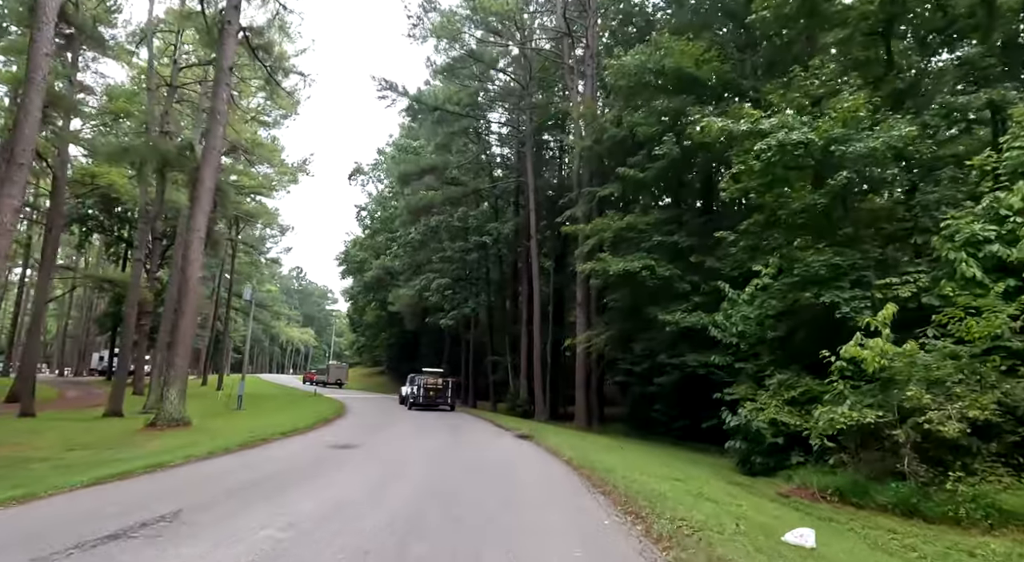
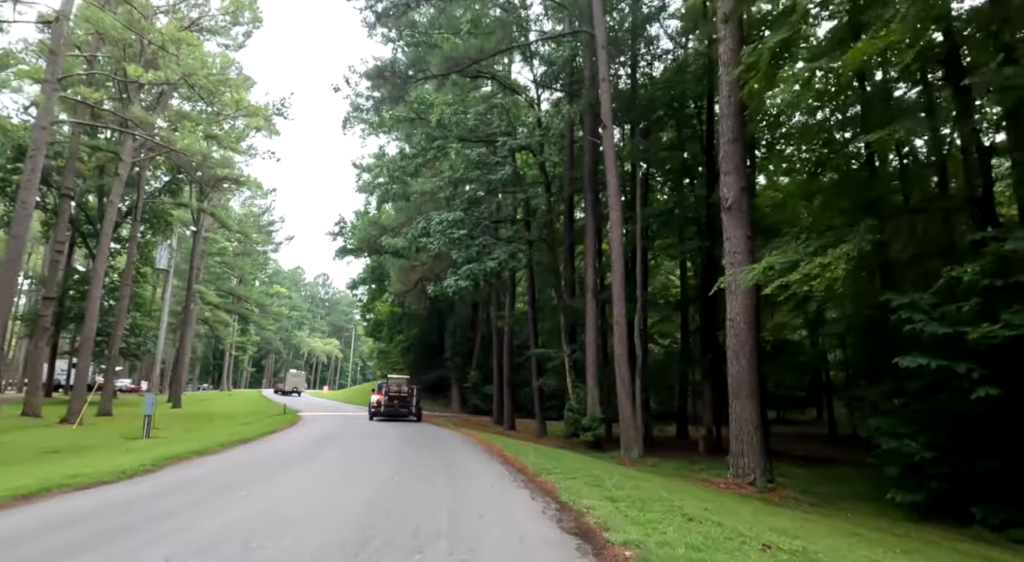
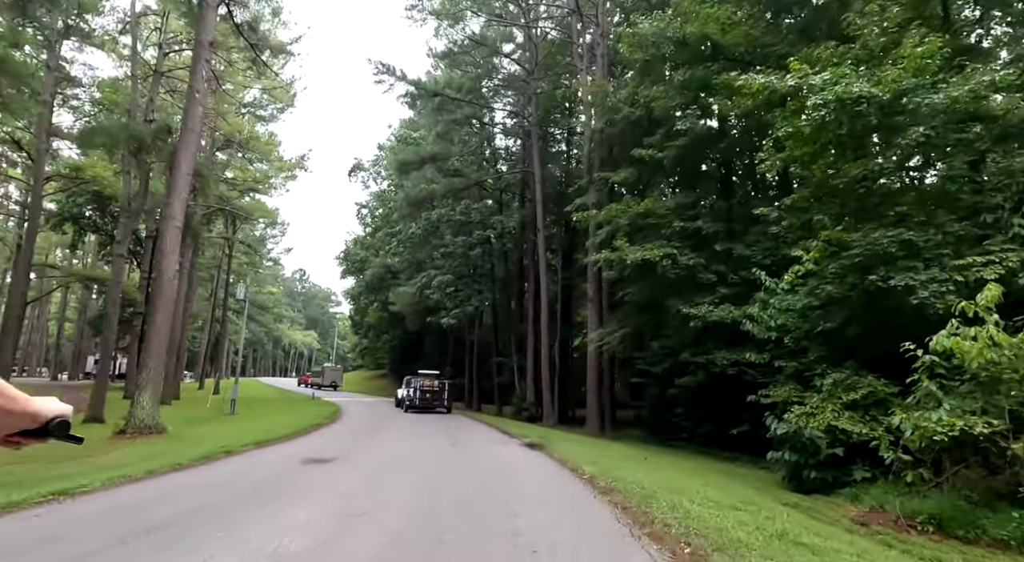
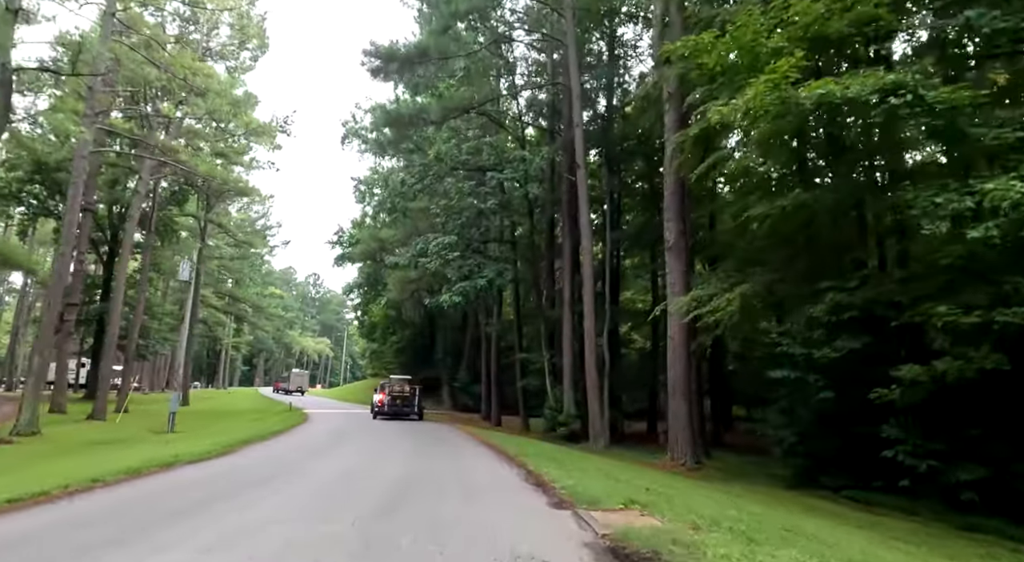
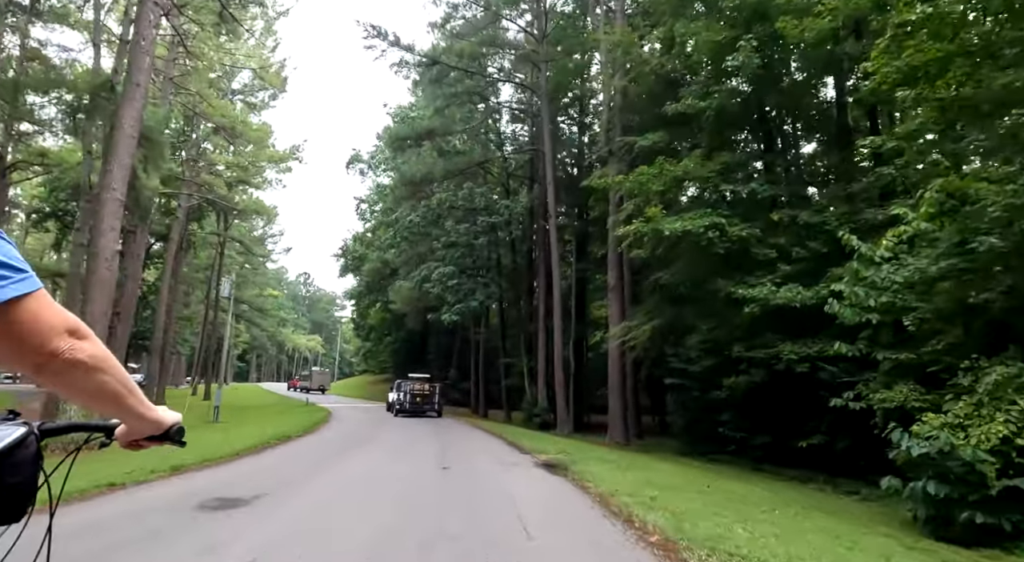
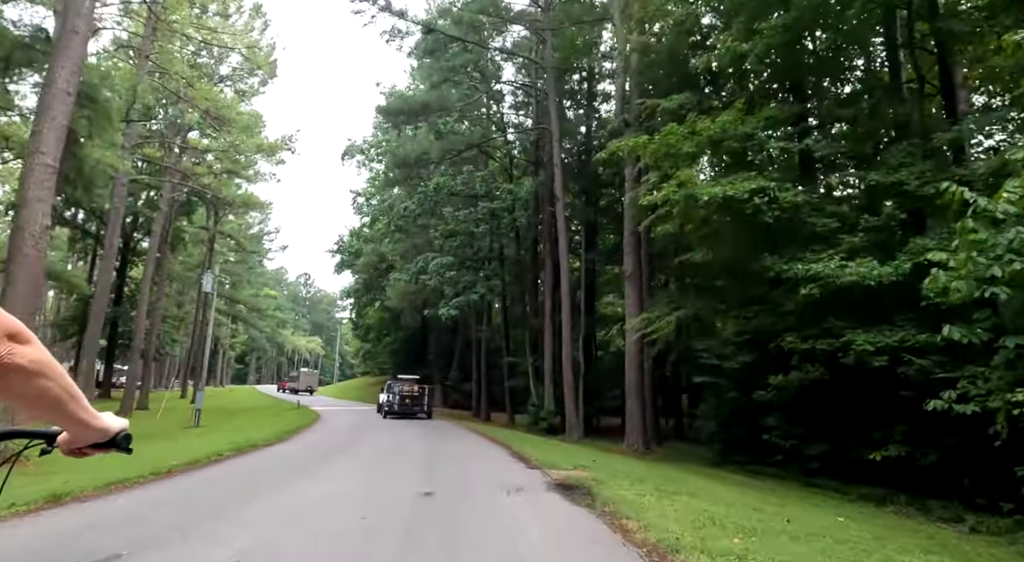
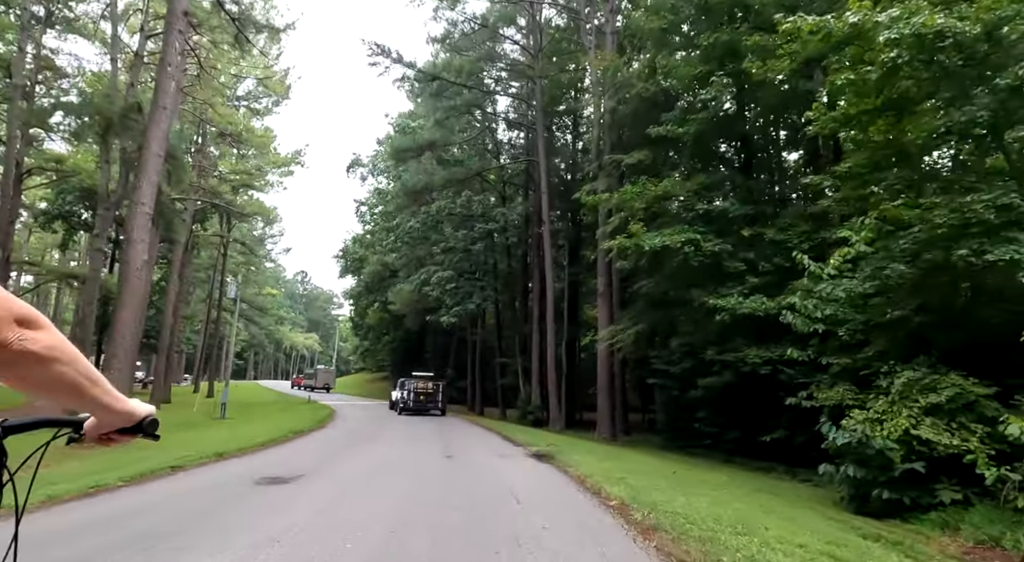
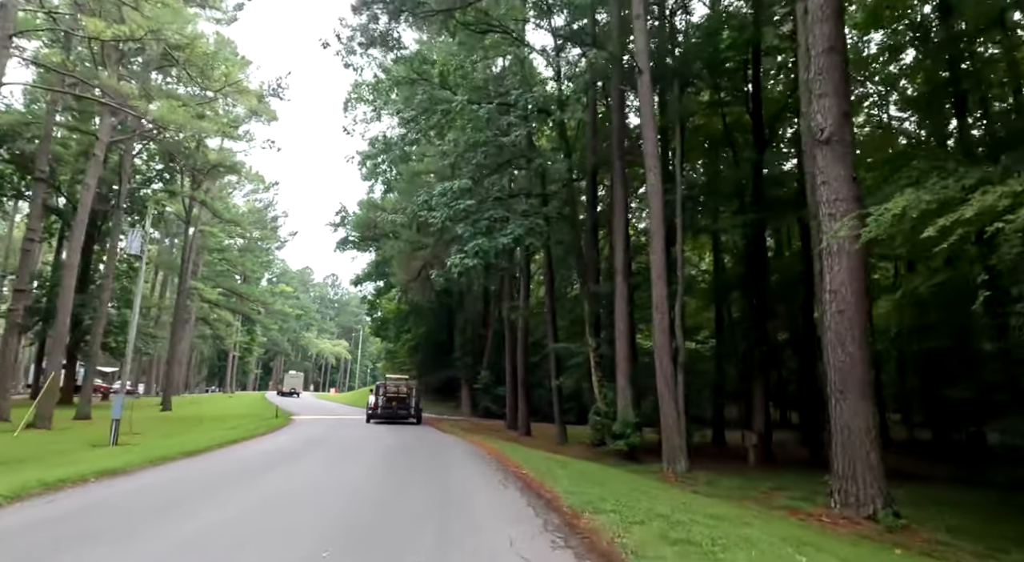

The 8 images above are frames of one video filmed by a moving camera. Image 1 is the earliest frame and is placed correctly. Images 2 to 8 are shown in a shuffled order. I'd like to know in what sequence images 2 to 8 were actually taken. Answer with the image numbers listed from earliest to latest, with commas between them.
3, 7, 5, 6, 4, 2, 8
